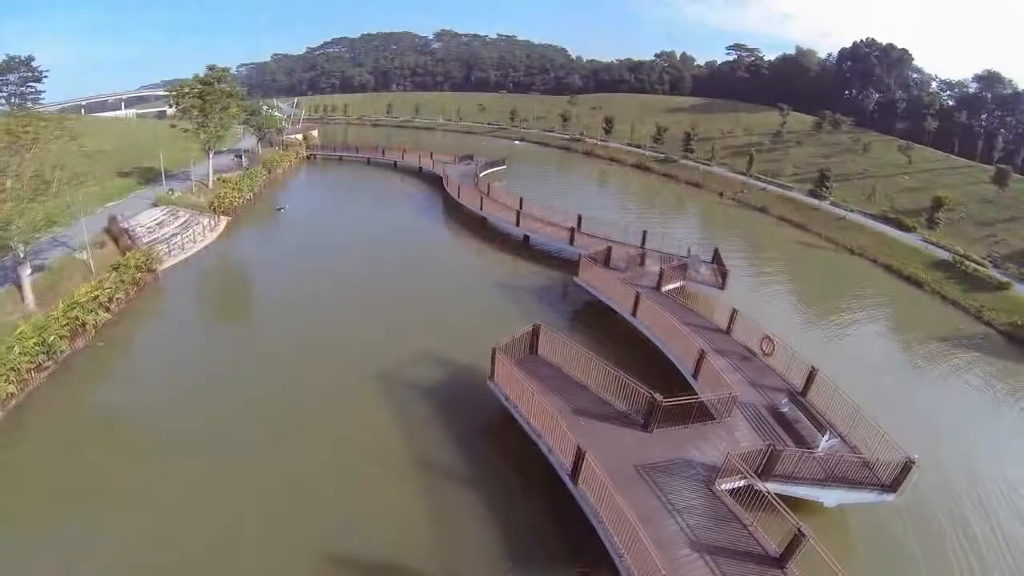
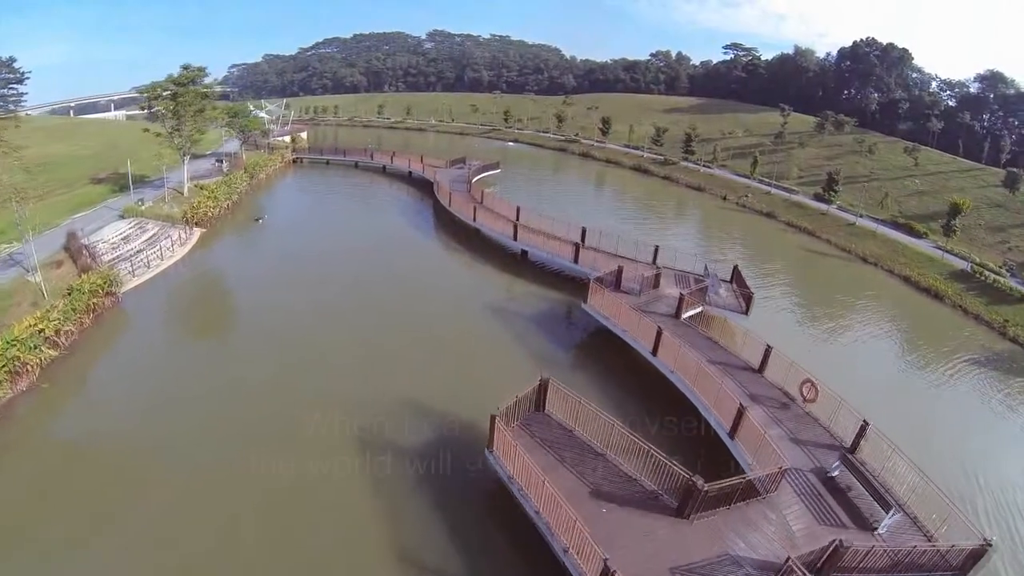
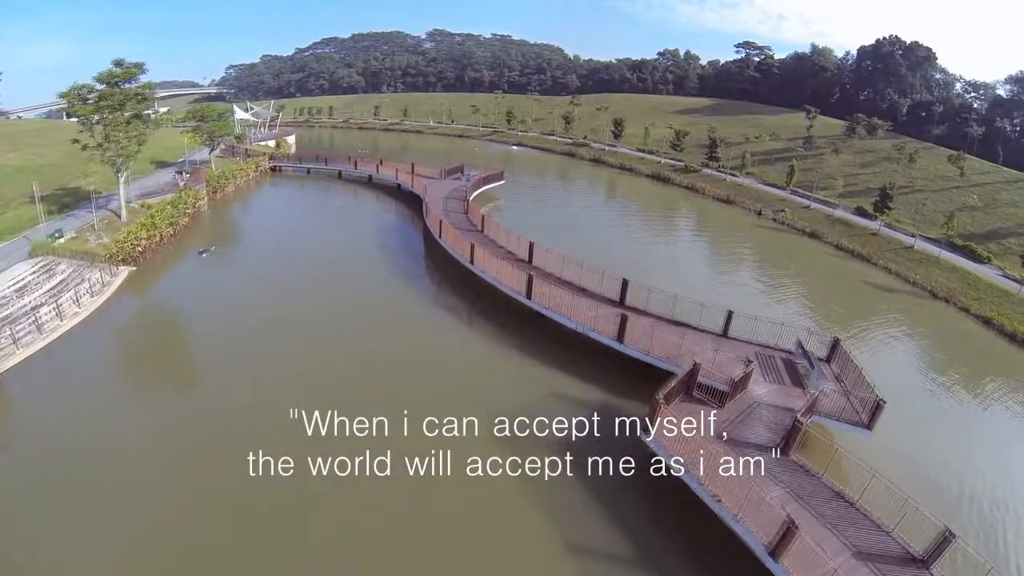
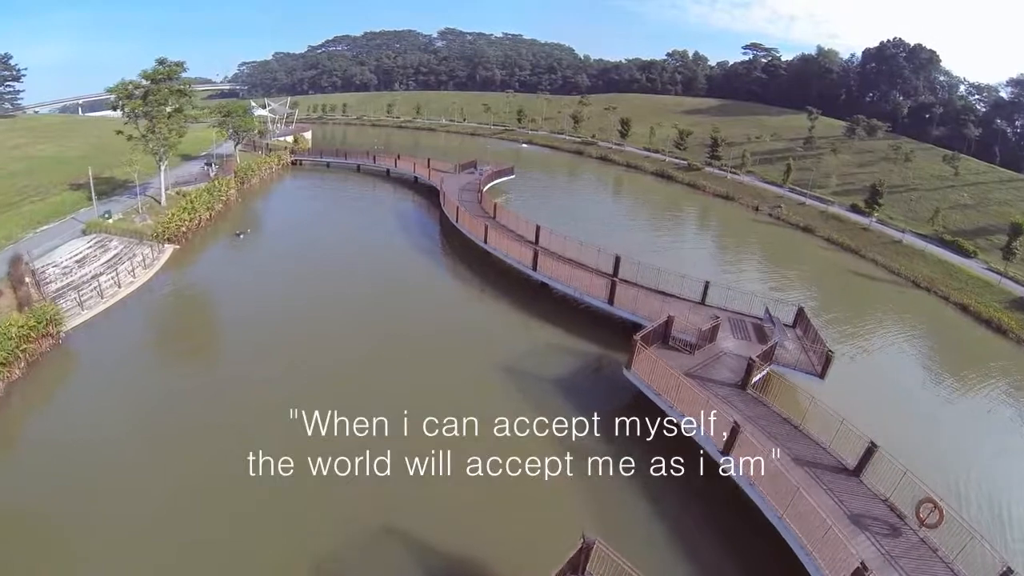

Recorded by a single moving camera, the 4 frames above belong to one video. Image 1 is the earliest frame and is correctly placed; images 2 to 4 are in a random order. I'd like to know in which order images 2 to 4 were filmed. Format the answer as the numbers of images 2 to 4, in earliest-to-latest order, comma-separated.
2, 4, 3
